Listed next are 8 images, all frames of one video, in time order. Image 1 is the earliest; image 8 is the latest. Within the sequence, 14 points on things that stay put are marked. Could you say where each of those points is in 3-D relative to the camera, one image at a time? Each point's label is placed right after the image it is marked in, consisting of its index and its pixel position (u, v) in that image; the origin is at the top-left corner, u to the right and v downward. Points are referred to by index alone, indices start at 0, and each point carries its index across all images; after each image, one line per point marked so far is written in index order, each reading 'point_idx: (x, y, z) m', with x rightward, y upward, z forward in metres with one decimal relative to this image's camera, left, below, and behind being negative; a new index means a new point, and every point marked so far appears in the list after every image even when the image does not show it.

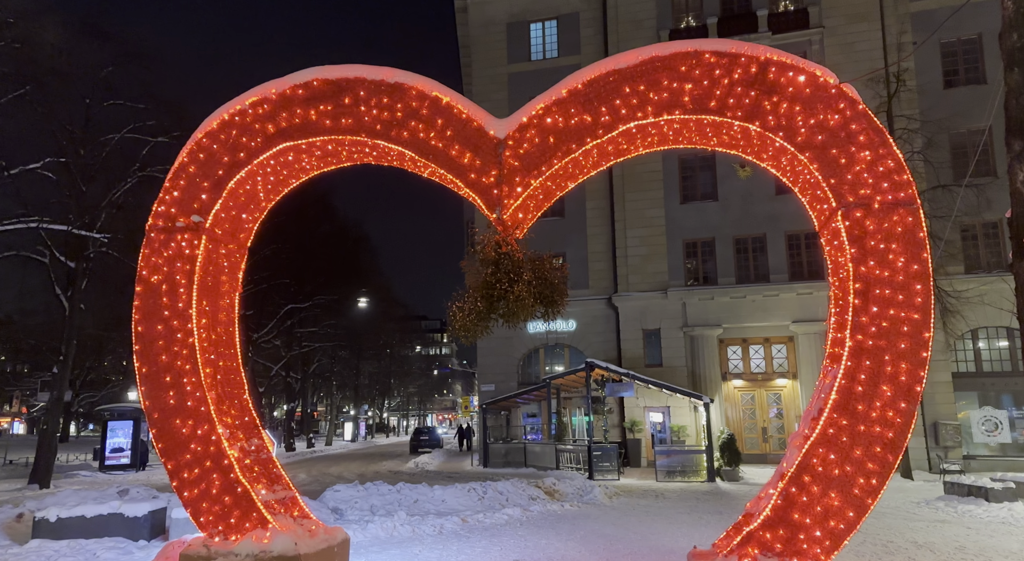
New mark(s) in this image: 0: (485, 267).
0: (-0.3, +0.1, +6.2) m
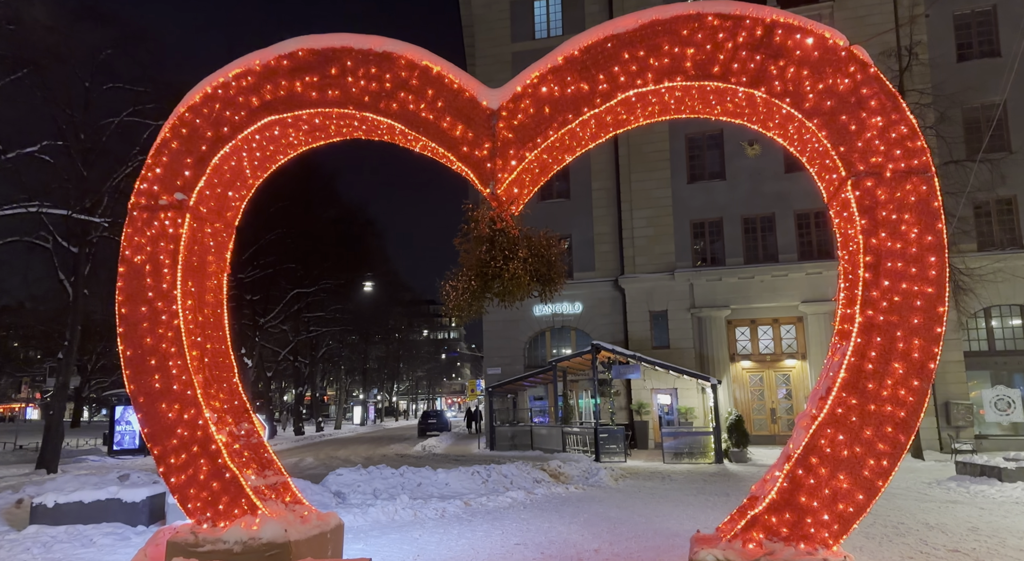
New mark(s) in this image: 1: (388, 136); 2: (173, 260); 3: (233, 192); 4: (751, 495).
0: (-0.3, +0.4, +6.0) m
1: (-1.4, +1.6, +6.5) m
2: (-3.5, +0.2, +6.1) m
3: (-3.1, +1.0, +6.6) m
4: (+2.0, -1.8, +4.9) m
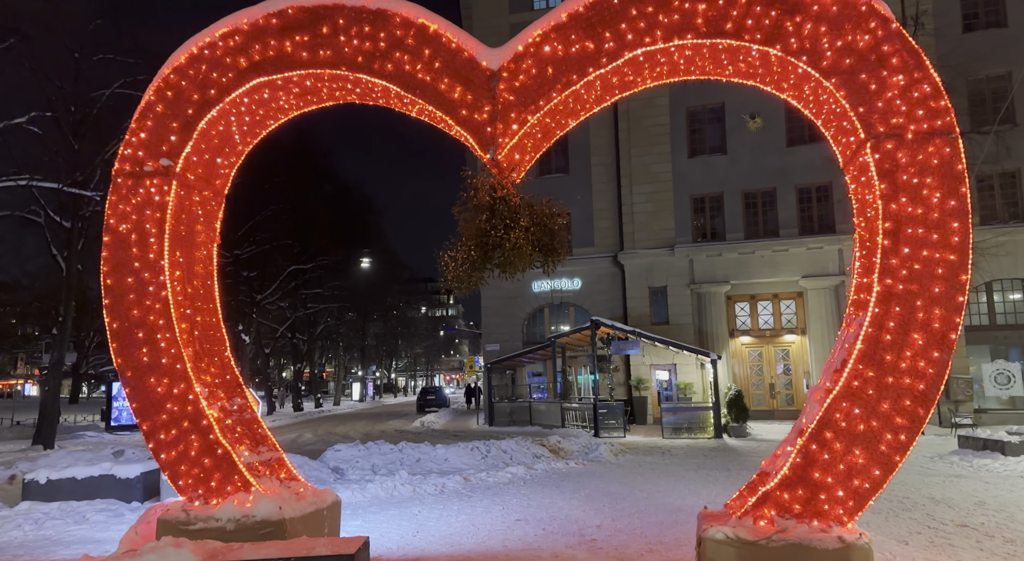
0: (-0.3, +0.6, +5.8) m
1: (-1.3, +1.9, +6.2) m
2: (-3.4, +0.5, +5.8) m
3: (-3.1, +1.3, +6.3) m
4: (+2.0, -1.5, +4.7) m
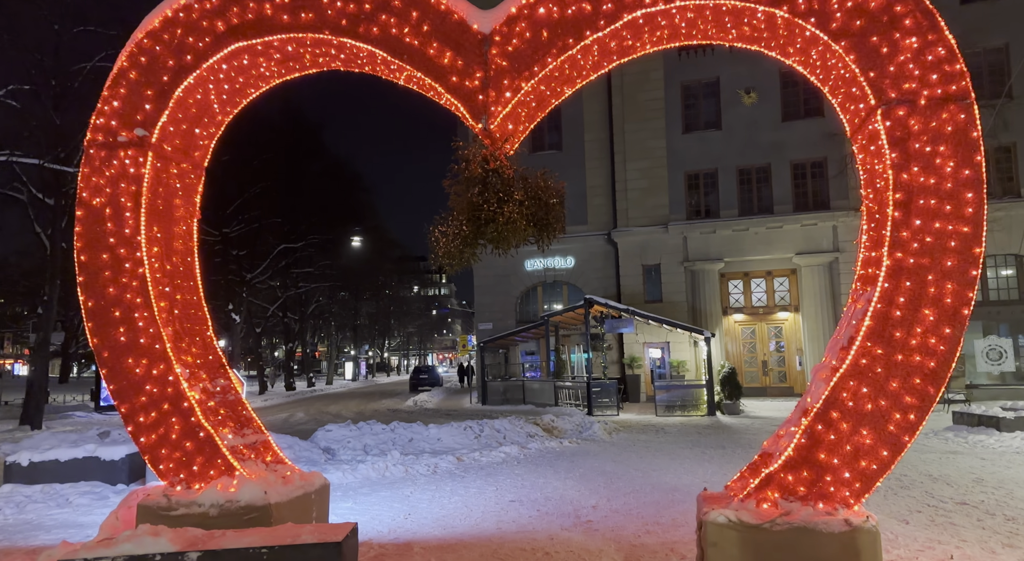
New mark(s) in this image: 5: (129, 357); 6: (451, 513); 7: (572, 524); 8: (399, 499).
0: (-0.4, +0.9, +5.5) m
1: (-1.4, +2.1, +5.9) m
2: (-3.5, +0.7, +5.5) m
3: (-3.1, +1.5, +6.0) m
4: (+2.0, -1.3, +4.6) m
5: (-3.4, -0.7, +5.3) m
6: (-0.7, -2.6, +6.6) m
7: (+0.6, -2.5, +6.1) m
8: (-1.4, -2.8, +7.6) m
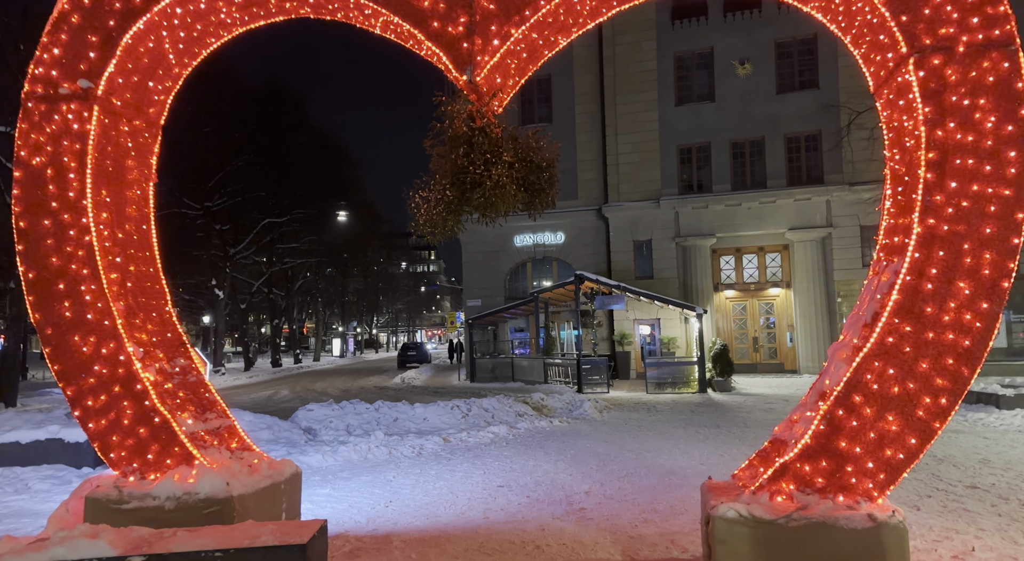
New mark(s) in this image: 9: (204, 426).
0: (-0.5, +1.1, +5.0) m
1: (-1.5, +2.4, +5.3) m
2: (-3.6, +1.0, +4.9) m
3: (-3.2, +1.8, +5.4) m
4: (+1.9, -1.1, +4.2) m
5: (-3.5, -0.4, +4.7) m
6: (-0.8, -2.3, +6.2) m
7: (+0.5, -2.2, +5.7) m
8: (-1.6, -2.4, +7.1) m
9: (-2.6, -1.2, +5.0) m
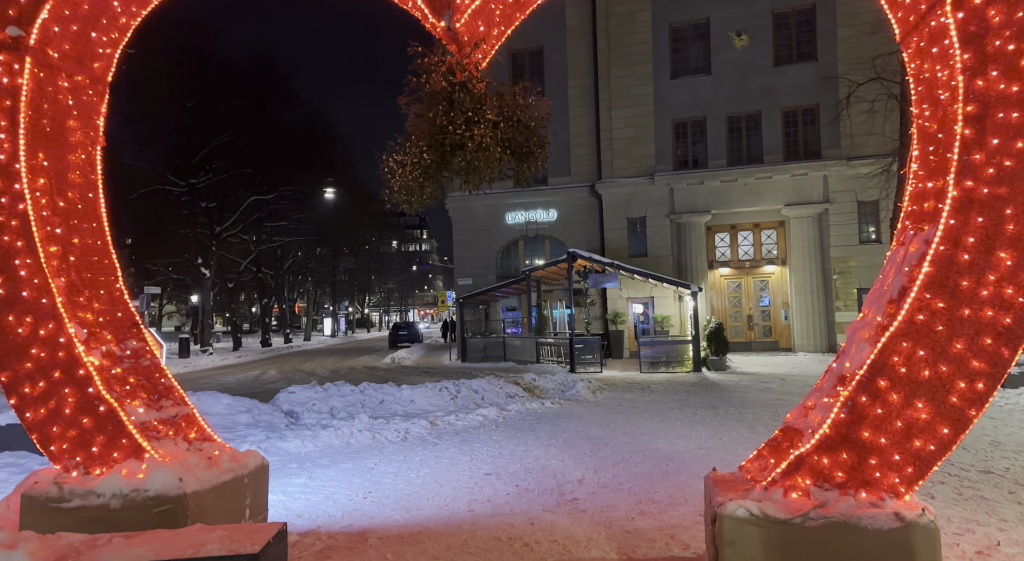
0: (-0.6, +1.3, +4.4) m
1: (-1.6, +2.6, +4.7) m
2: (-3.7, +1.2, +4.4) m
3: (-3.4, +2.0, +4.8) m
4: (+1.8, -0.9, +3.7) m
5: (-3.6, -0.3, +4.2) m
6: (-0.9, -2.1, +5.8) m
7: (+0.4, -2.0, +5.3) m
8: (-1.7, -2.2, +6.7) m
9: (-2.7, -1.0, +4.5) m
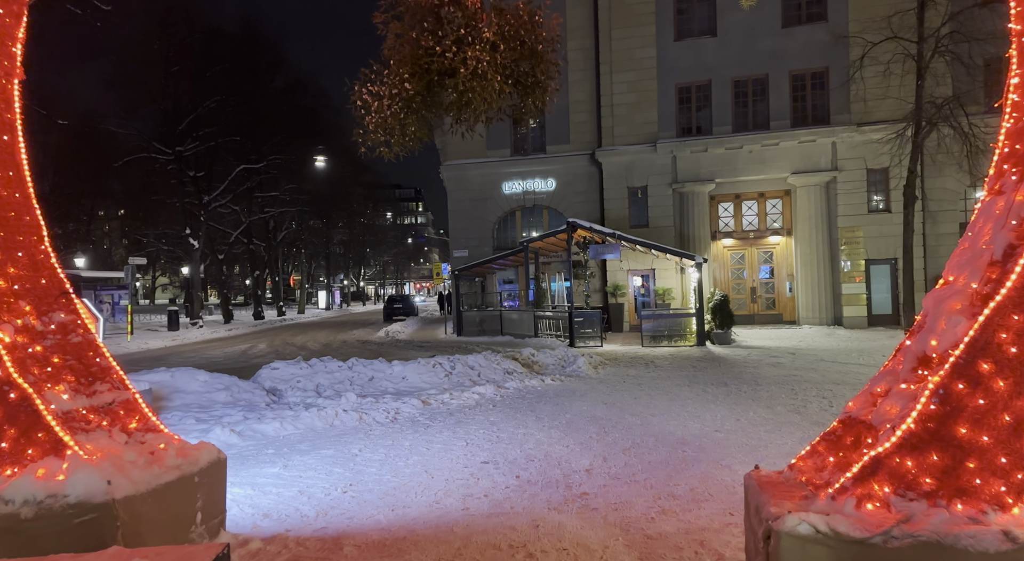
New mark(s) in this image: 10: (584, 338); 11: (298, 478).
0: (-0.6, +1.6, +3.6) m
1: (-1.6, +2.9, +3.8) m
2: (-3.7, +1.4, +3.5) m
3: (-3.4, +2.3, +3.9) m
4: (+1.8, -0.7, +3.0) m
5: (-3.6, 0.0, +3.4) m
6: (-0.9, -1.8, +5.2) m
7: (+0.4, -1.7, +4.6) m
8: (-1.7, -1.8, +6.0) m
9: (-2.7, -0.8, +3.8) m
10: (+2.4, -1.9, +19.5) m
11: (-2.0, -1.8, +5.5) m
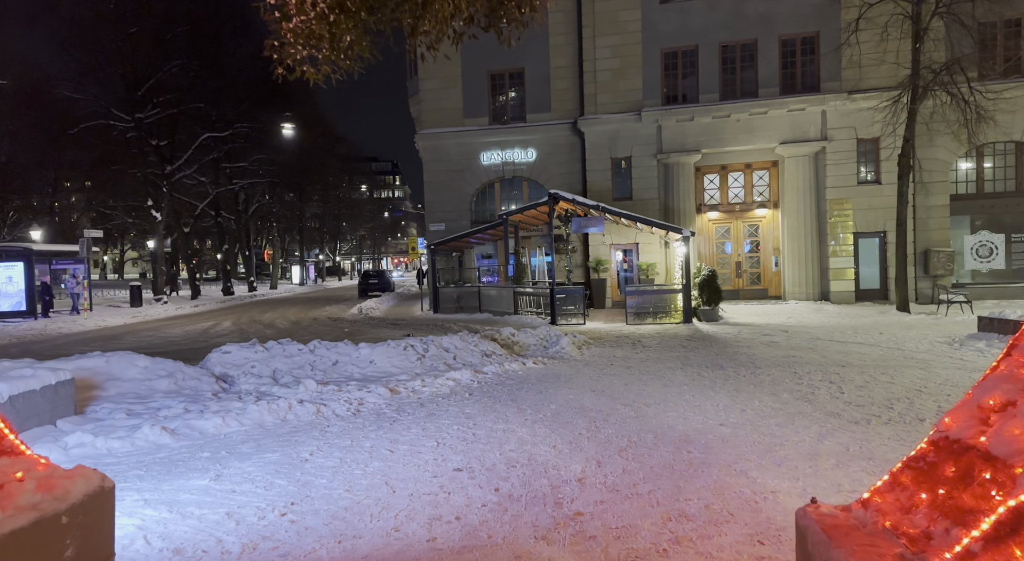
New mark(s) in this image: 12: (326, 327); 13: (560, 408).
0: (-0.7, +1.7, +2.6) m
1: (-1.8, +3.0, +2.7) m
2: (-3.8, +1.5, +2.4) m
3: (-3.5, +2.4, +2.7) m
4: (+1.7, -0.6, +2.2) m
5: (-3.7, +0.1, +2.4) m
6: (-1.1, -1.6, +4.2) m
7: (+0.3, -1.5, +3.8) m
8: (-1.9, -1.6, +5.1) m
9: (-2.8, -0.6, +2.7) m
10: (+1.7, -1.1, +18.6) m
11: (-2.1, -1.6, +4.5) m
12: (-5.9, -1.5, +18.8) m
13: (+0.6, -1.5, +6.9) m
